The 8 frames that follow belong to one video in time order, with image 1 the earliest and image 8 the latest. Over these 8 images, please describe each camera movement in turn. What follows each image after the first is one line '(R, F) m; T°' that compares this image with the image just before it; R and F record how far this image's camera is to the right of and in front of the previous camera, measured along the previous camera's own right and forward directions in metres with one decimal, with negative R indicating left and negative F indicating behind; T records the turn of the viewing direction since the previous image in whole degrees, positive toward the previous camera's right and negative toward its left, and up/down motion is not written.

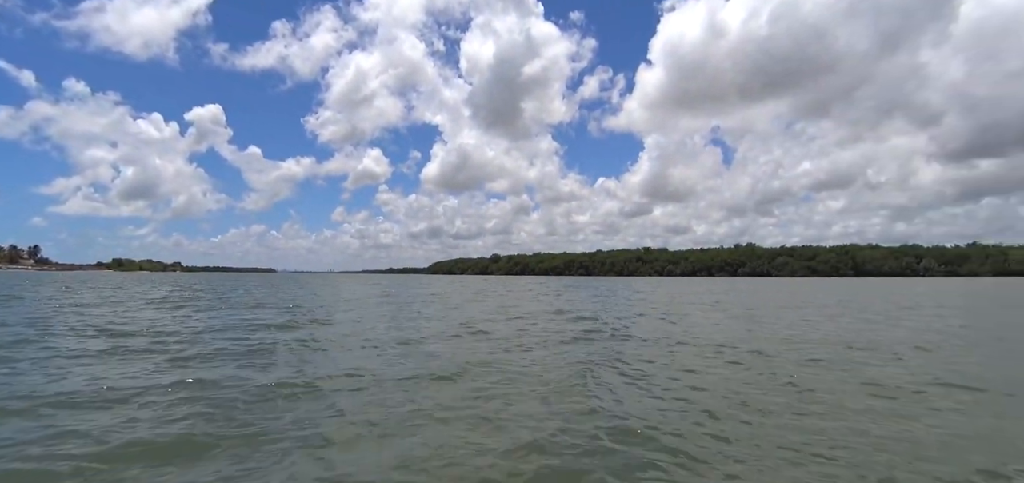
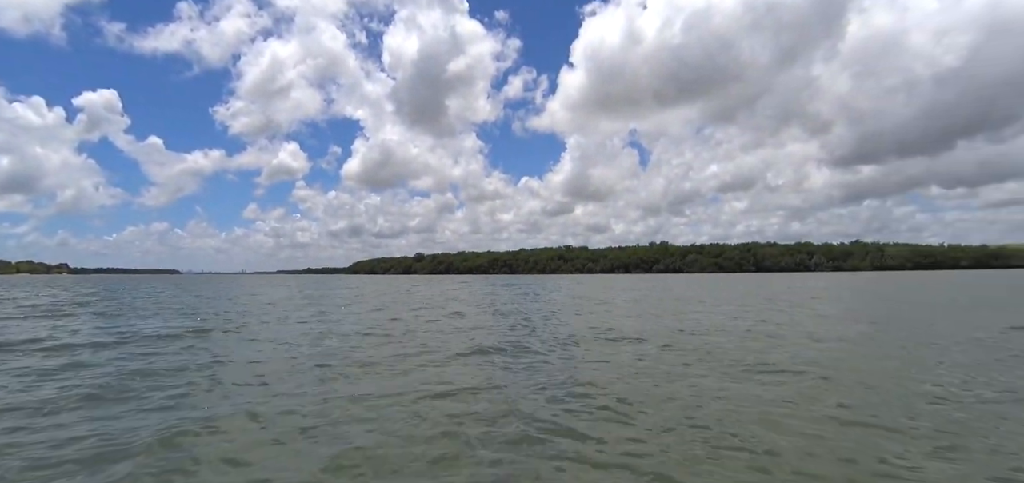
(-0.1, +0.1) m; +8°
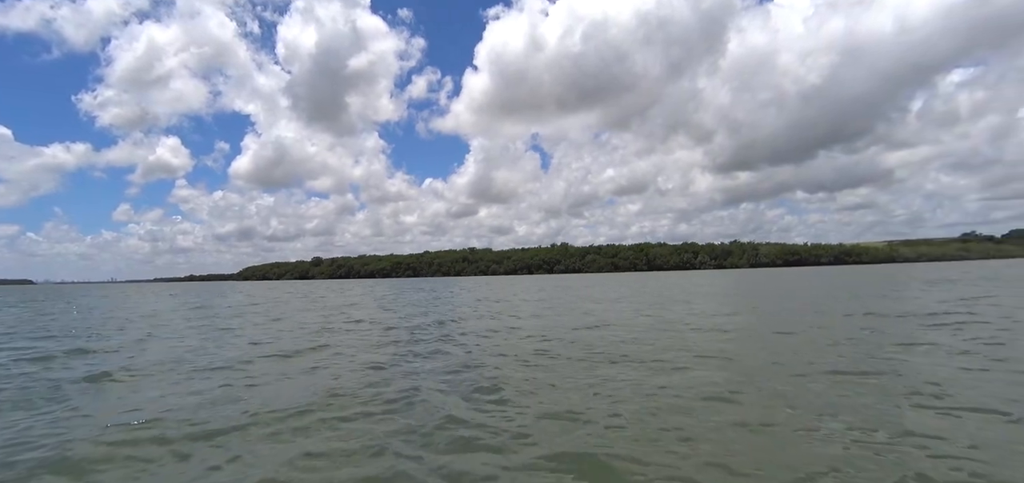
(-0.3, +0.2) m; +10°
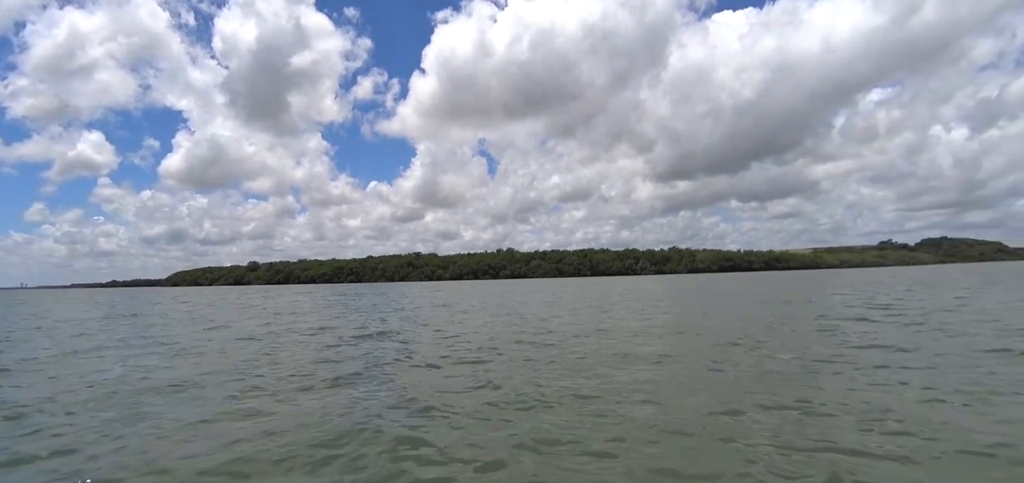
(-0.2, +0.1) m; +6°
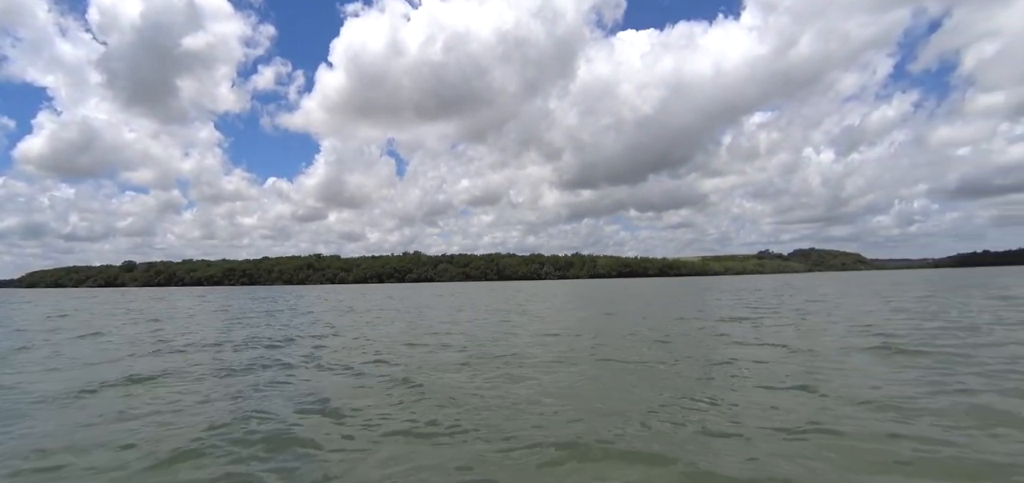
(-0.4, 0.0) m; +10°
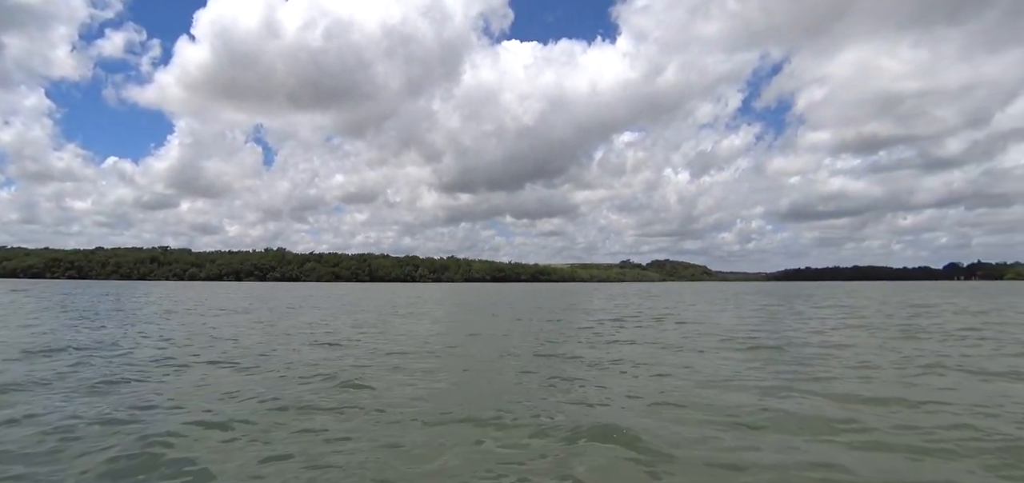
(-1.7, -1.9) m; +13°
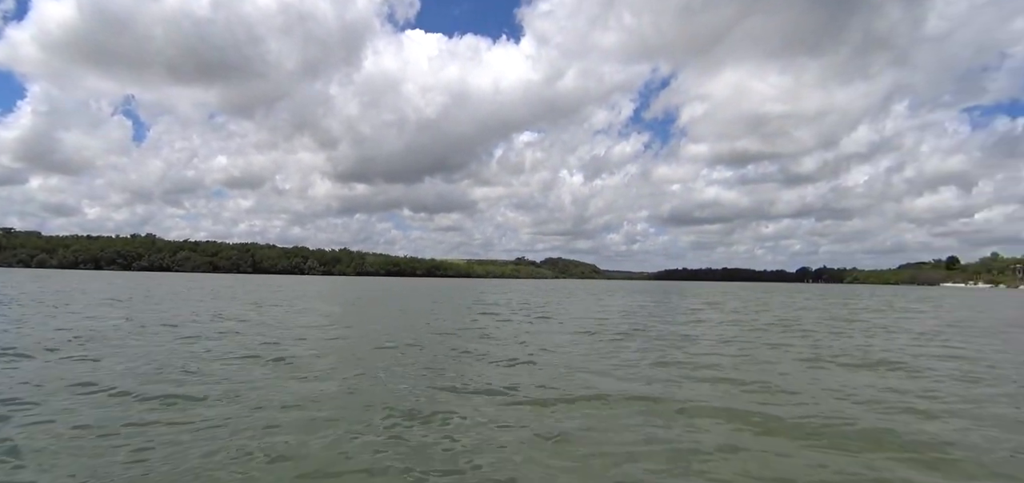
(-3.8, -5.0) m; +11°
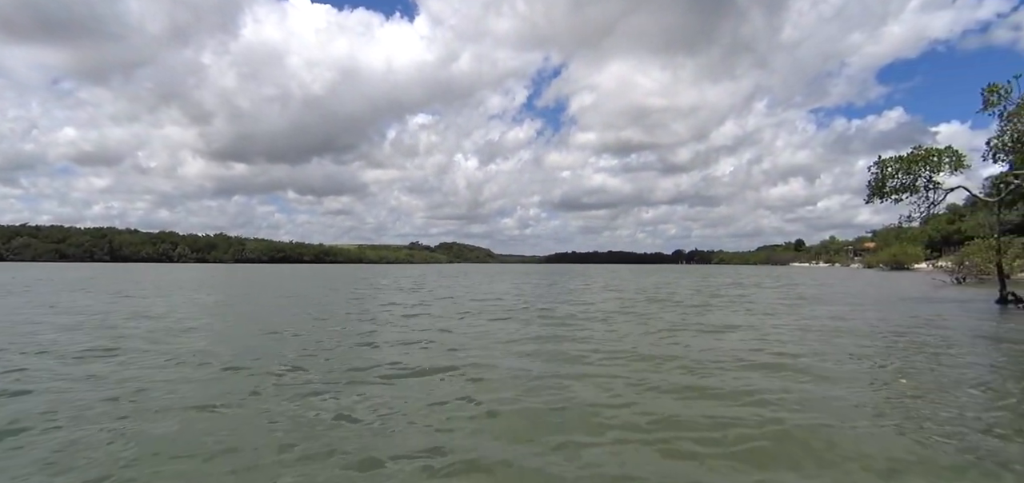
(-3.4, -4.3) m; +11°
